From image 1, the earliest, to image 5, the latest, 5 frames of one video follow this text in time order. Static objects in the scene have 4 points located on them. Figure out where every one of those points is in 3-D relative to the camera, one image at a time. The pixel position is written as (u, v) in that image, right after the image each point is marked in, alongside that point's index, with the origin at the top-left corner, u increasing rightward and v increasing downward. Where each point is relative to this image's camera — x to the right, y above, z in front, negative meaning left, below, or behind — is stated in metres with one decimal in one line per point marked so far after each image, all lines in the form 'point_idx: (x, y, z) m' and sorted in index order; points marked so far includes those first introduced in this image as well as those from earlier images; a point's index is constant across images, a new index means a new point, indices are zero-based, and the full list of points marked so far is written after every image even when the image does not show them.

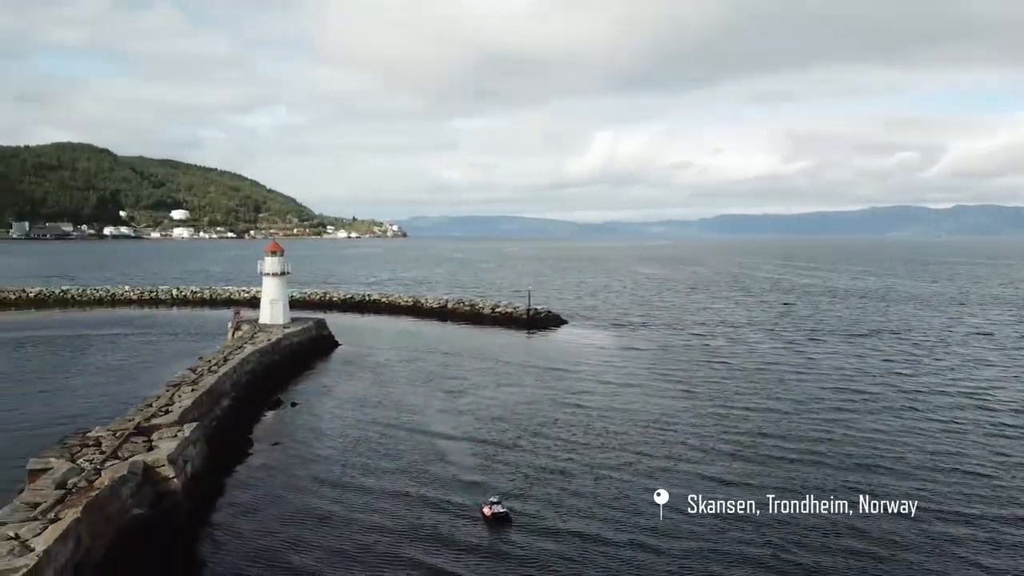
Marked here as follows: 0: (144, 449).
0: (-6.2, -2.7, +13.6) m
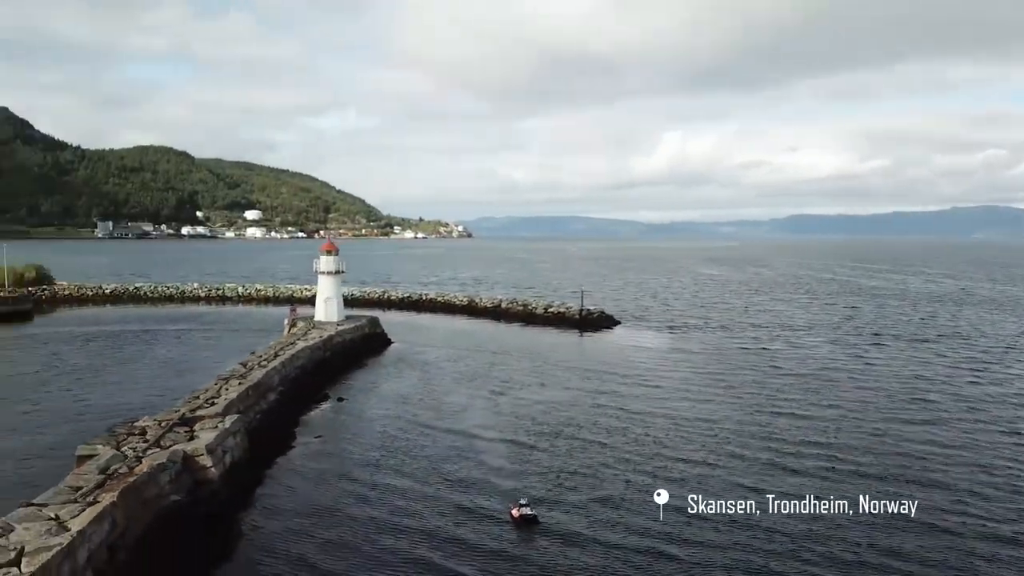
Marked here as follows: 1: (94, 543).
0: (-5.7, -2.6, +14.2) m
1: (-5.4, -3.3, +10.4) m
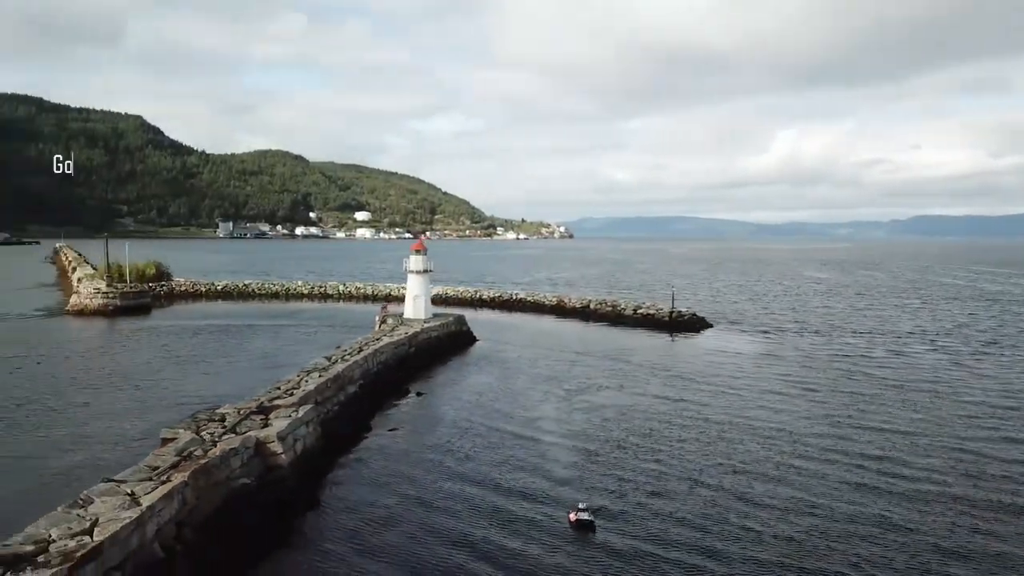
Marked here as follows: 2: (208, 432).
0: (-4.7, -2.6, +15.1) m
1: (-4.9, -3.2, +11.2) m
2: (-5.4, -2.6, +14.4) m
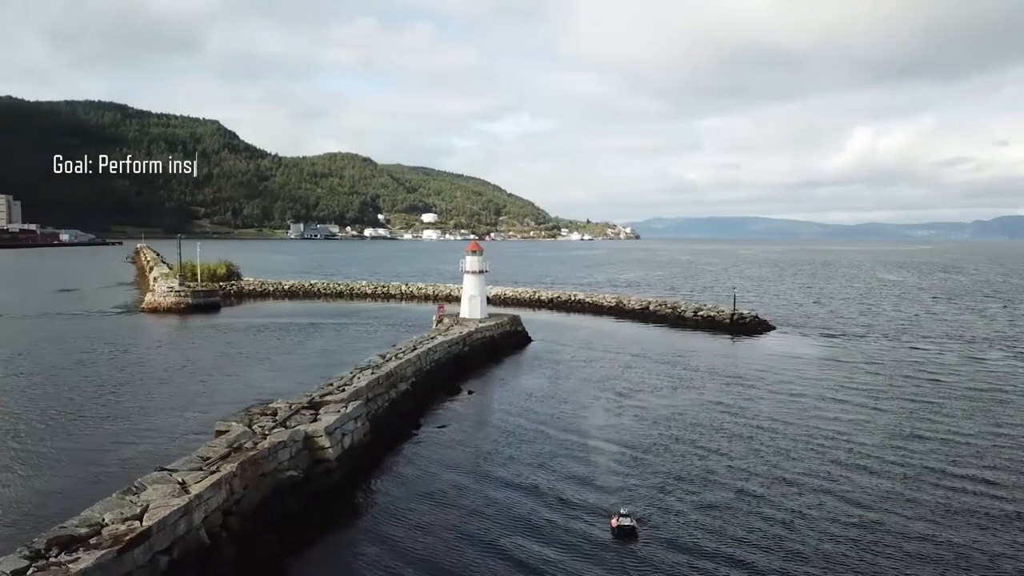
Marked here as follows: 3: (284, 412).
0: (-3.9, -2.5, +15.5) m
1: (-4.4, -3.2, +11.7) m
2: (-4.7, -2.5, +15.0) m
3: (-4.5, -2.4, +15.8) m
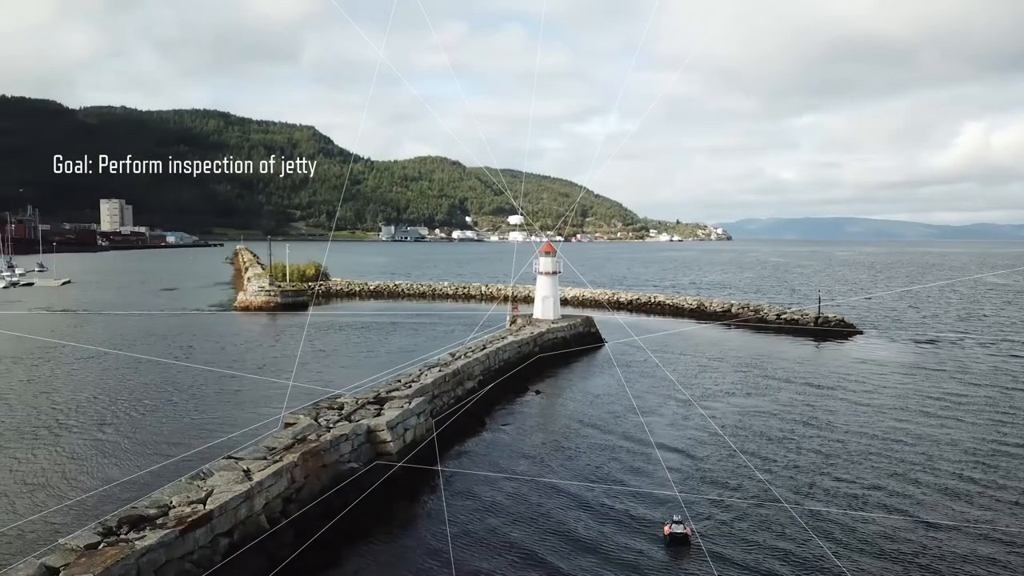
0: (-2.8, -2.5, +16.1) m
1: (-3.7, -3.2, +12.4) m
2: (-3.6, -2.5, +15.7) m
3: (-3.3, -2.4, +16.4) m
